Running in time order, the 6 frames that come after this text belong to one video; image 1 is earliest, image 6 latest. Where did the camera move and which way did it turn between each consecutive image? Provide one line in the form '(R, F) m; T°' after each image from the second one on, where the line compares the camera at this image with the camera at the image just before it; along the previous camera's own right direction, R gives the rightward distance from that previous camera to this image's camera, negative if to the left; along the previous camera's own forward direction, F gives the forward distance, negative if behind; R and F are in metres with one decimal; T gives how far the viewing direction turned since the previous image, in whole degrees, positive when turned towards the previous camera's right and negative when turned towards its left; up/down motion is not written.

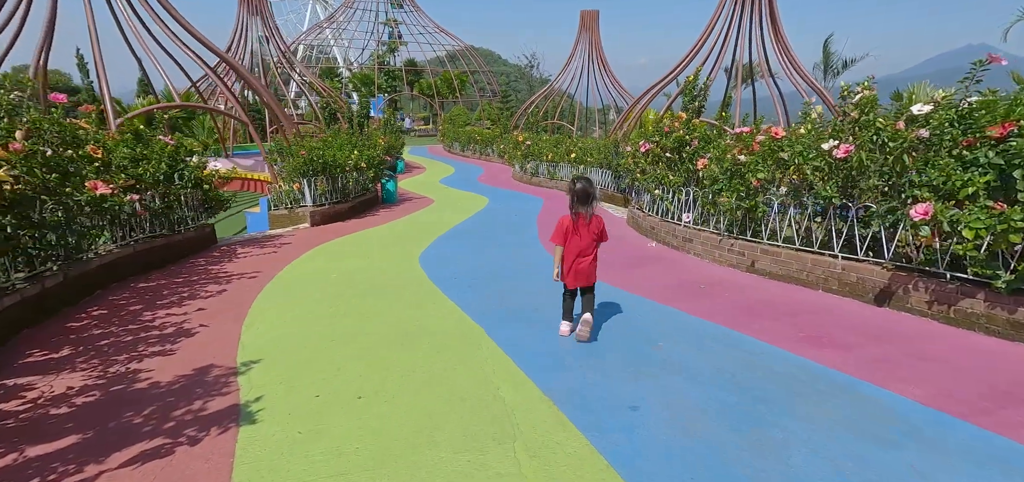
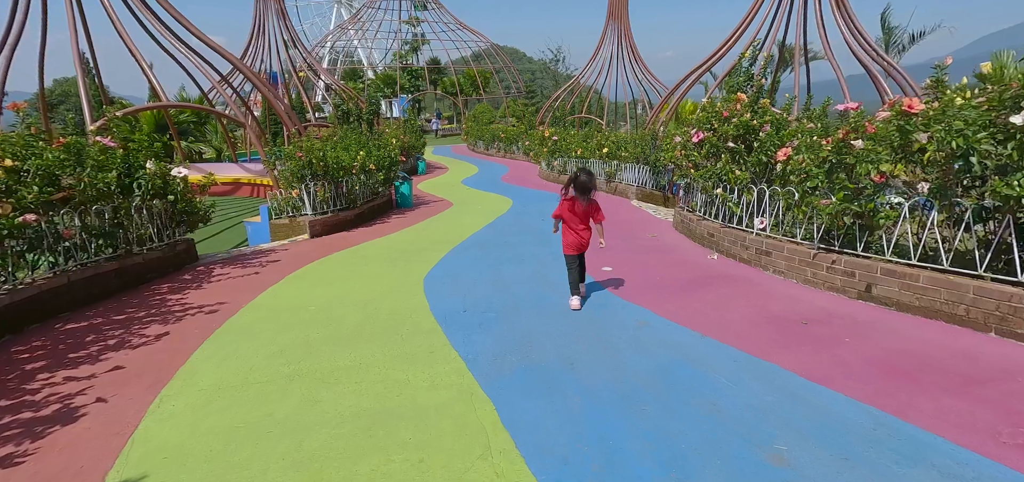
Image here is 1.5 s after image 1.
(0.0, +1.3) m; -3°
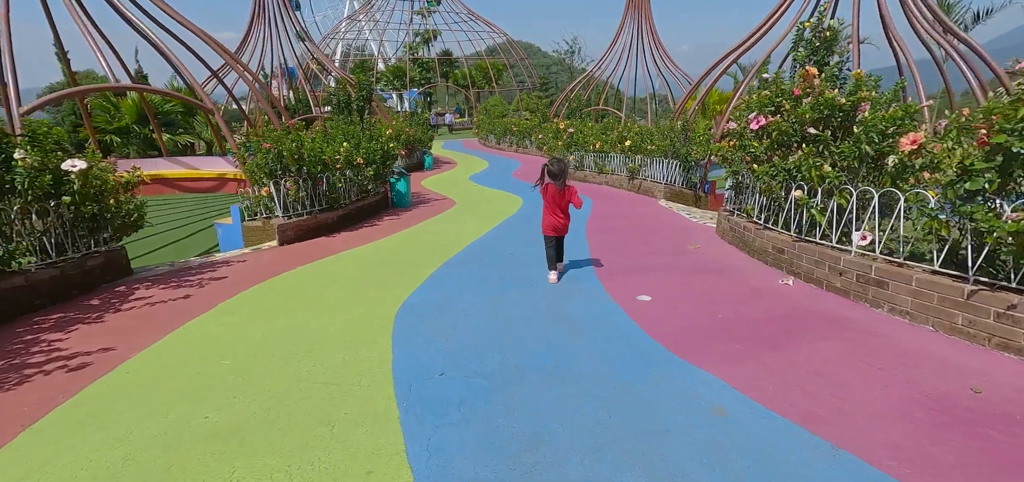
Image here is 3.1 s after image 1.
(+0.1, +1.4) m; -2°
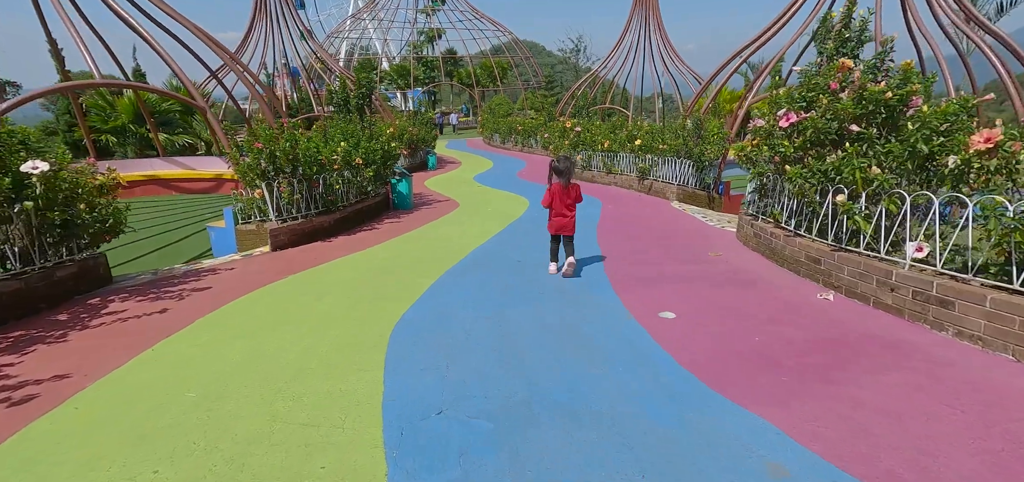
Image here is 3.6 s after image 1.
(0.0, +0.4) m; -1°
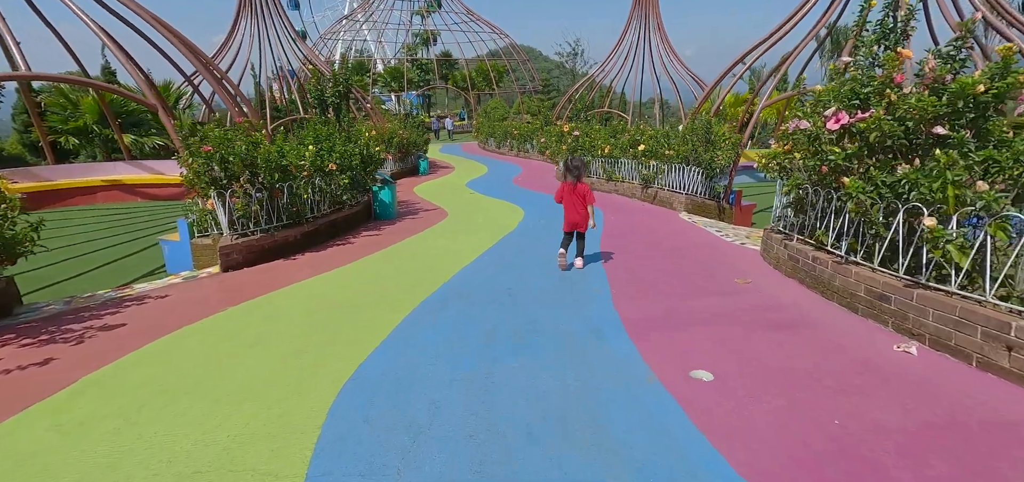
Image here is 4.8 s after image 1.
(+0.1, +0.9) m; 0°
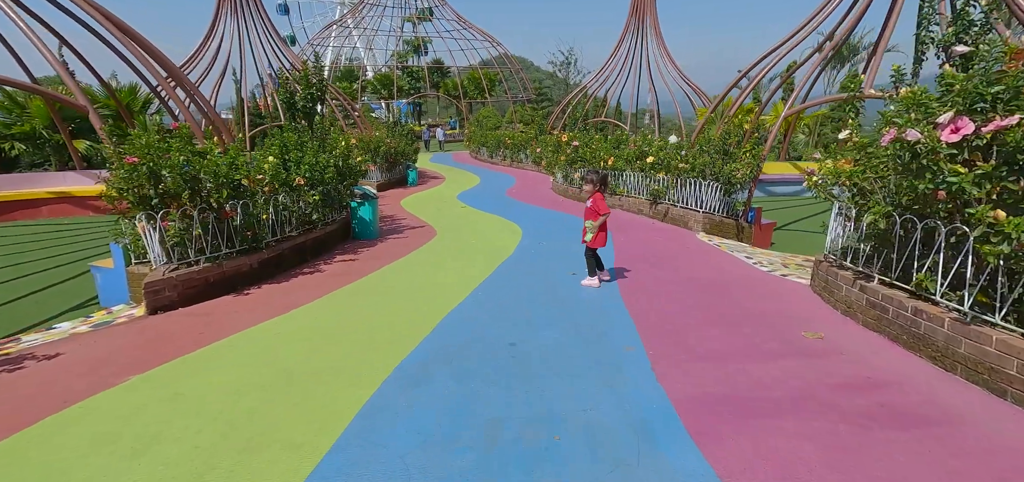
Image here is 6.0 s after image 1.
(-0.1, +1.1) m; +1°
